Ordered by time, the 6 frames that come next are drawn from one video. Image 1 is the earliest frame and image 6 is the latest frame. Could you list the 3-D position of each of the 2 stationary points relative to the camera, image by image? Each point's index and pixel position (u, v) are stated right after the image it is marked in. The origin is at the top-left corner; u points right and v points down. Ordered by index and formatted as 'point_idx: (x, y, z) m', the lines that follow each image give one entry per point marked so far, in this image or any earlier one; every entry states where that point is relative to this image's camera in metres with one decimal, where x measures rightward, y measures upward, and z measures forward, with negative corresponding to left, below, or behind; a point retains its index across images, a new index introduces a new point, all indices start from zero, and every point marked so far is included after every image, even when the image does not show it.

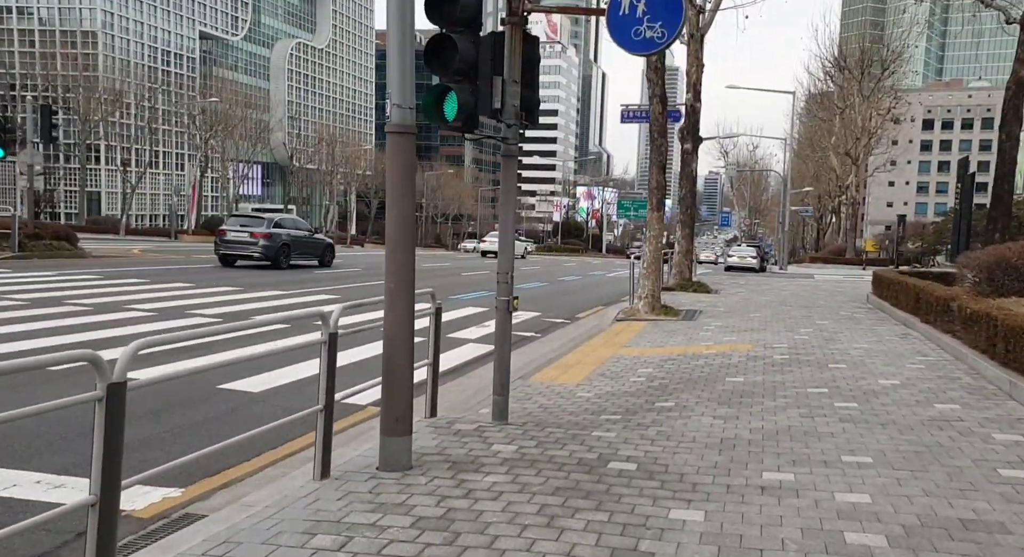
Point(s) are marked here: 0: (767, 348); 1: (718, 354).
0: (+3.1, -0.9, +11.8) m
1: (+2.5, -0.9, +11.5) m
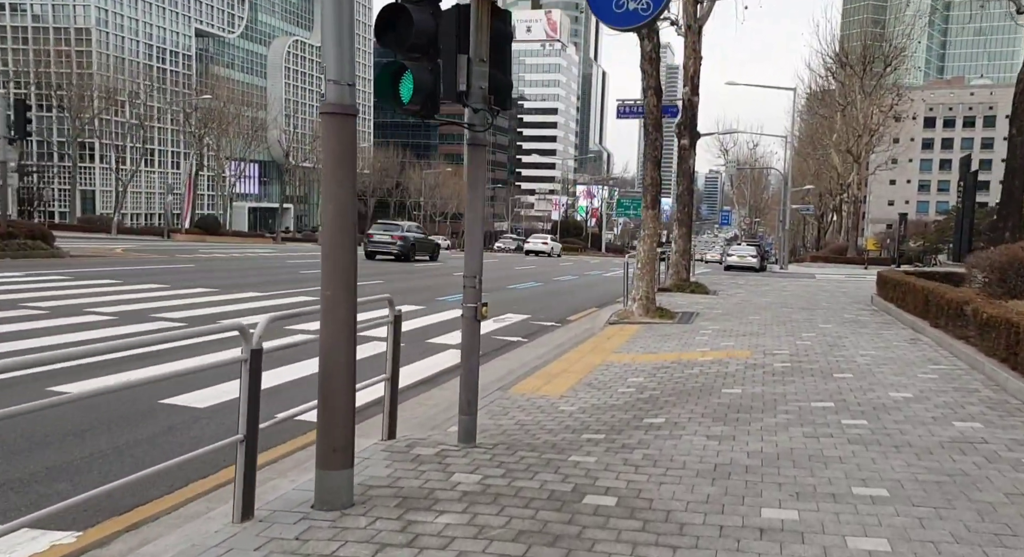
0: (+2.9, -0.9, +11.0) m
1: (+2.3, -0.9, +10.8) m
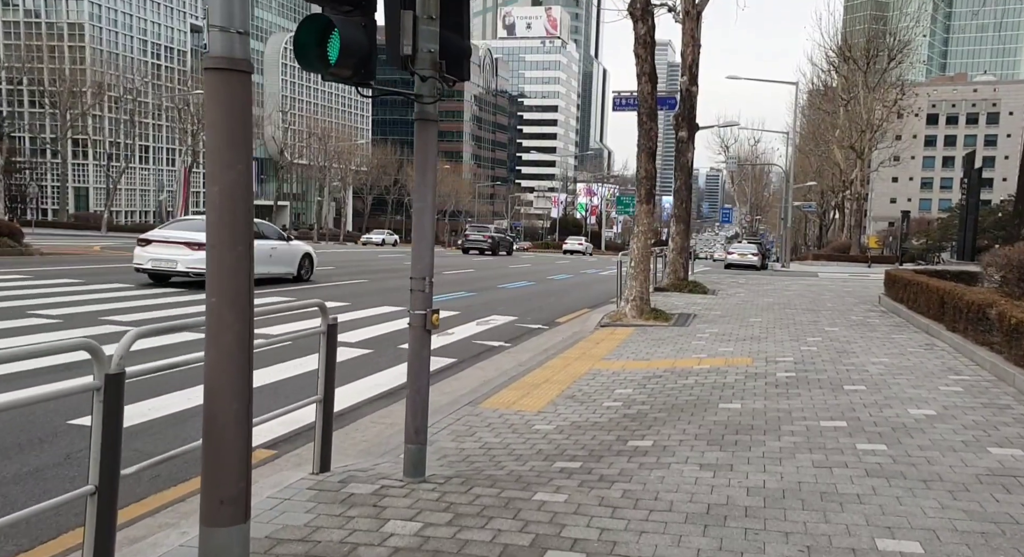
0: (+2.7, -0.9, +10.0) m
1: (+2.0, -0.9, +9.8) m
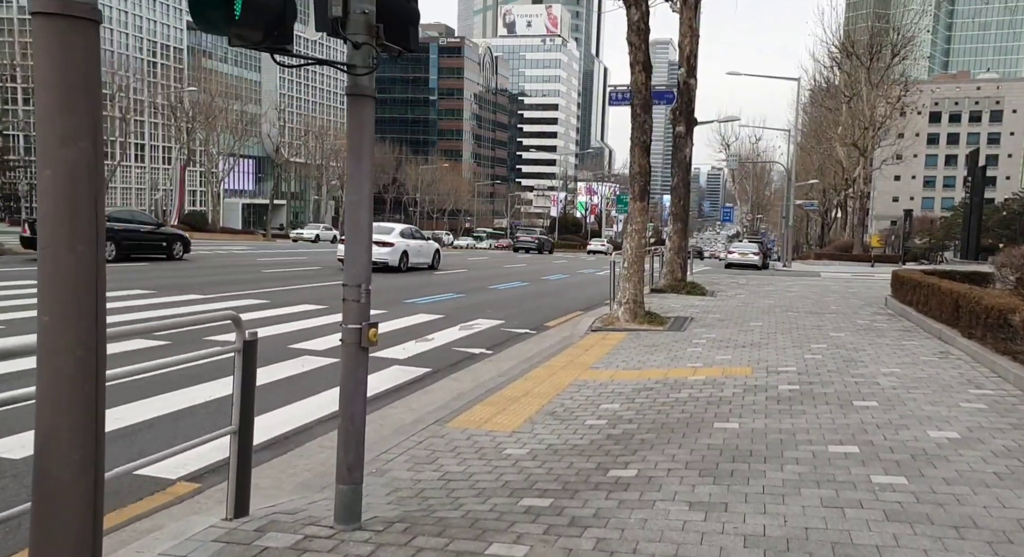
0: (+2.5, -0.9, +9.2) m
1: (+1.8, -1.0, +9.0) m
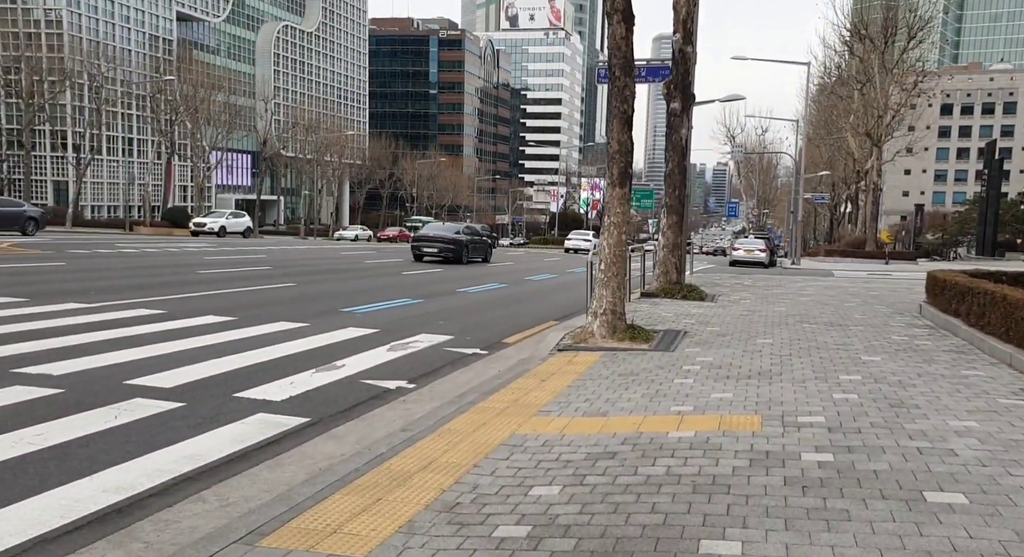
0: (+1.8, -1.0, +6.4) m
1: (+1.2, -1.1, +6.1) m
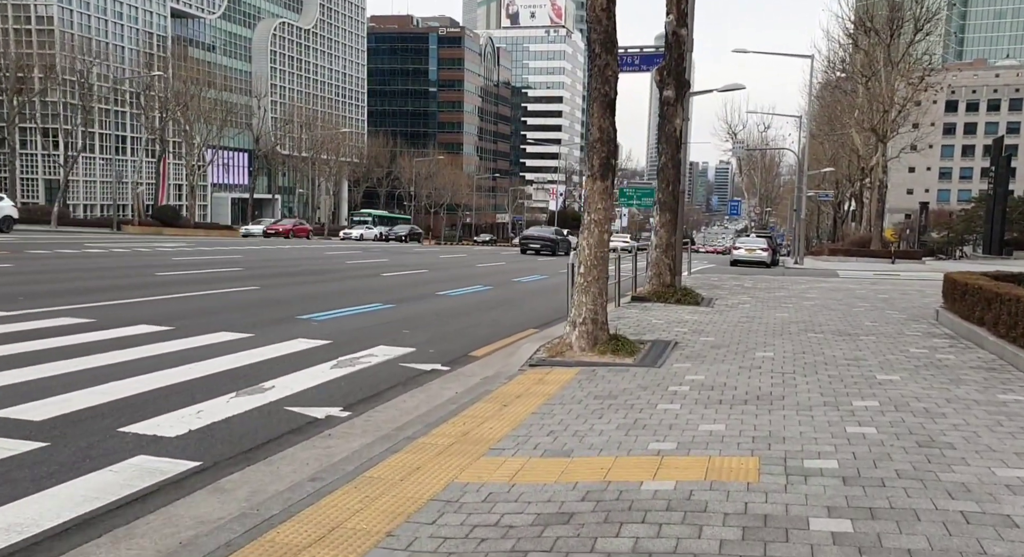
0: (+1.5, -1.1, +5.0) m
1: (+0.8, -1.1, +4.8) m
